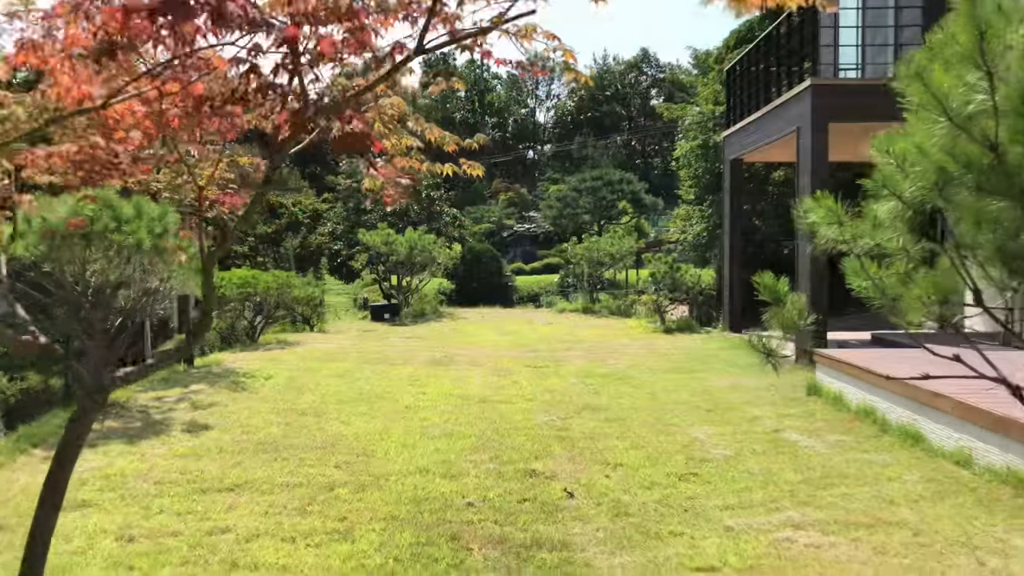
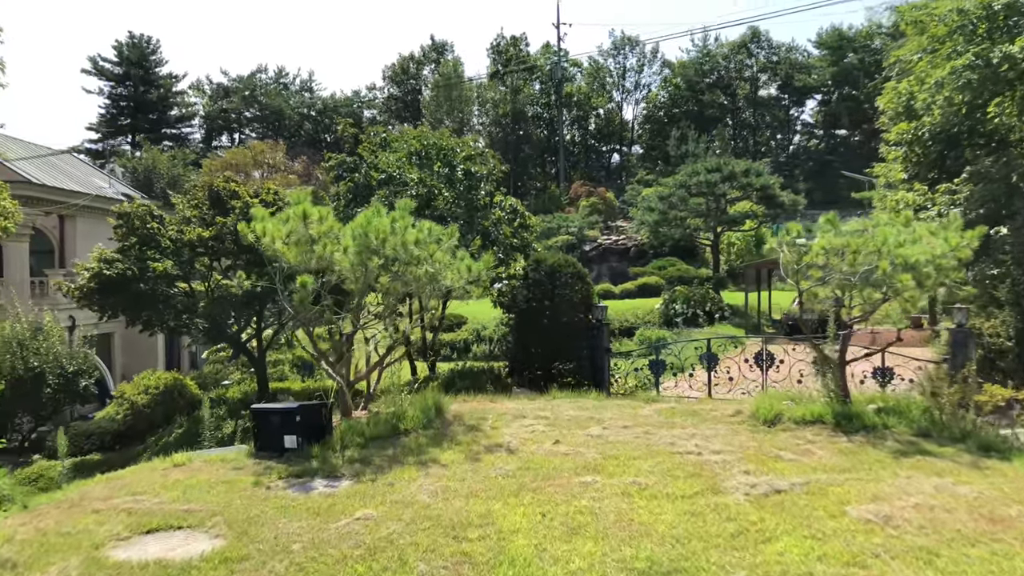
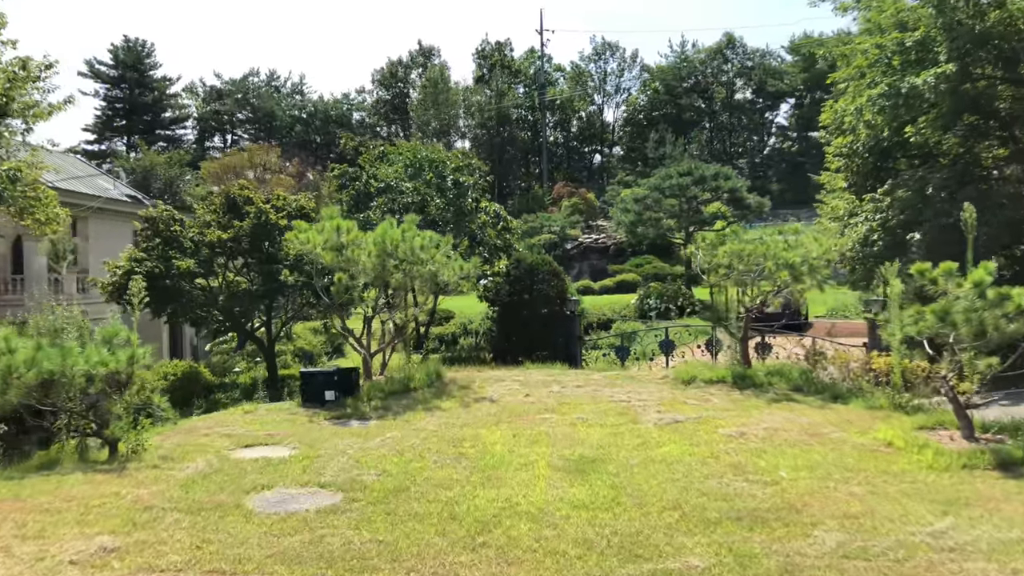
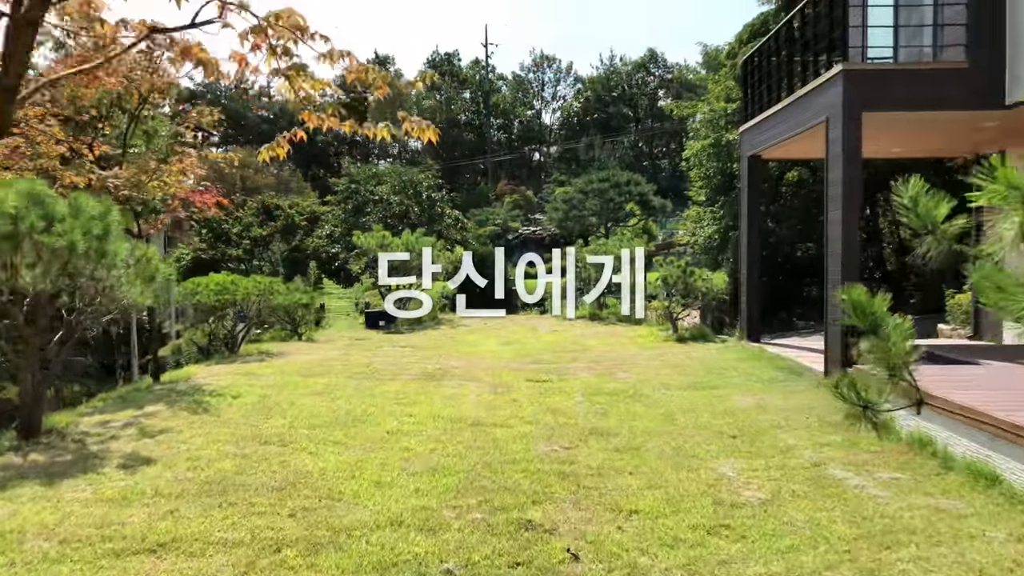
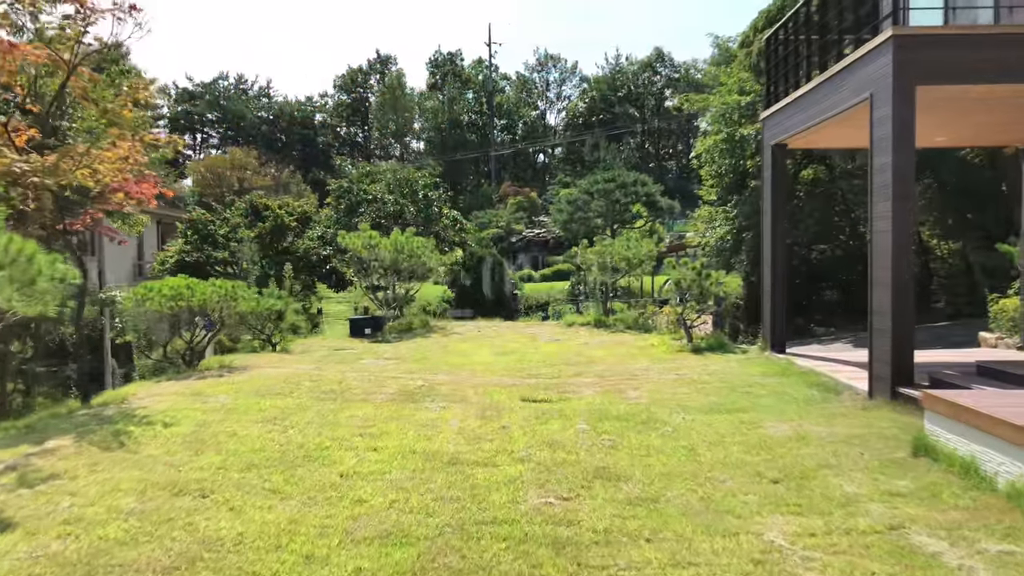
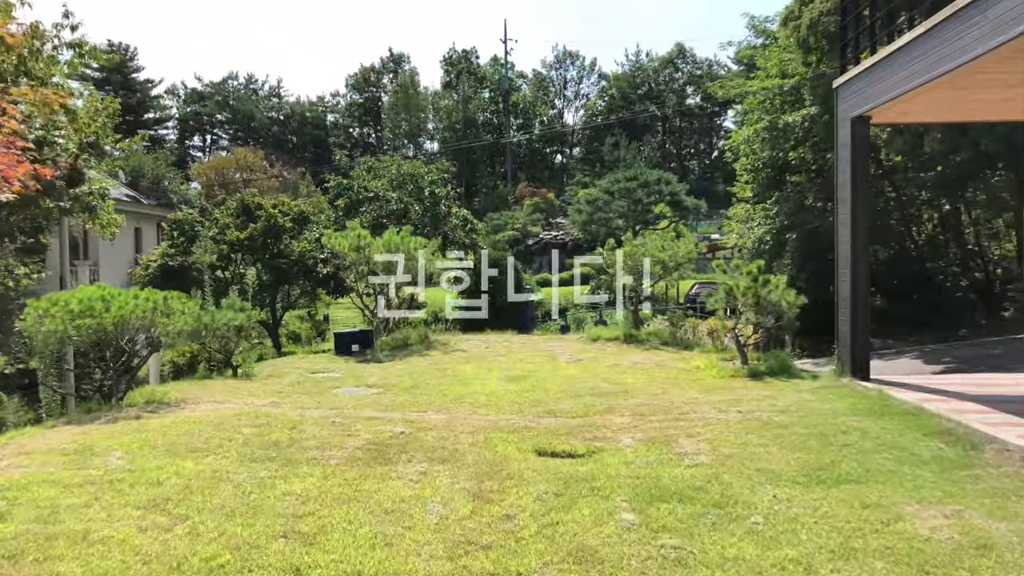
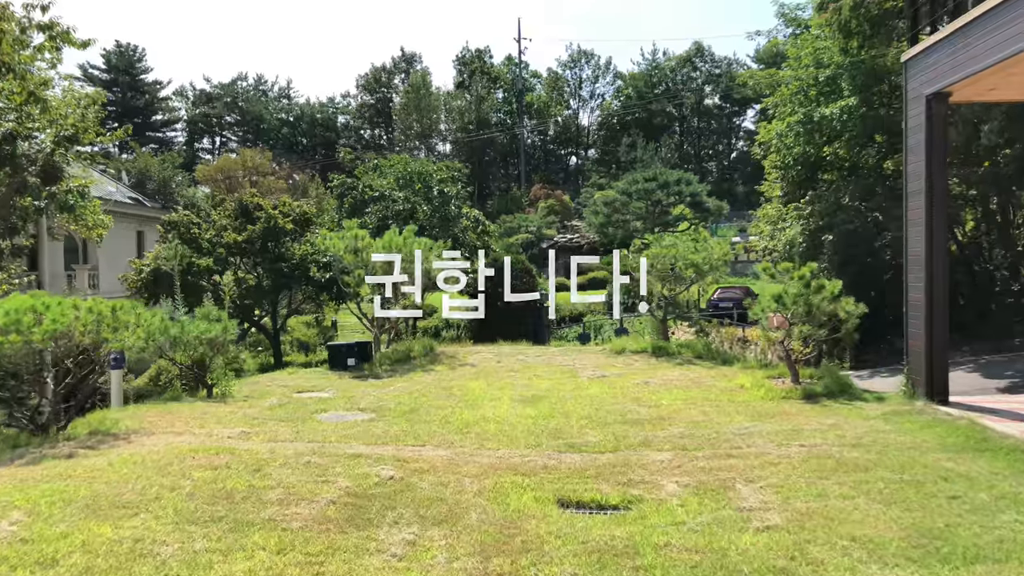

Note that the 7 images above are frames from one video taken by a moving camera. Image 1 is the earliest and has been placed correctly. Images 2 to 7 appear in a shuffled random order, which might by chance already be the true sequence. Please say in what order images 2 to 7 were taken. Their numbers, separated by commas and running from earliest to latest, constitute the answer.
4, 5, 6, 7, 3, 2
